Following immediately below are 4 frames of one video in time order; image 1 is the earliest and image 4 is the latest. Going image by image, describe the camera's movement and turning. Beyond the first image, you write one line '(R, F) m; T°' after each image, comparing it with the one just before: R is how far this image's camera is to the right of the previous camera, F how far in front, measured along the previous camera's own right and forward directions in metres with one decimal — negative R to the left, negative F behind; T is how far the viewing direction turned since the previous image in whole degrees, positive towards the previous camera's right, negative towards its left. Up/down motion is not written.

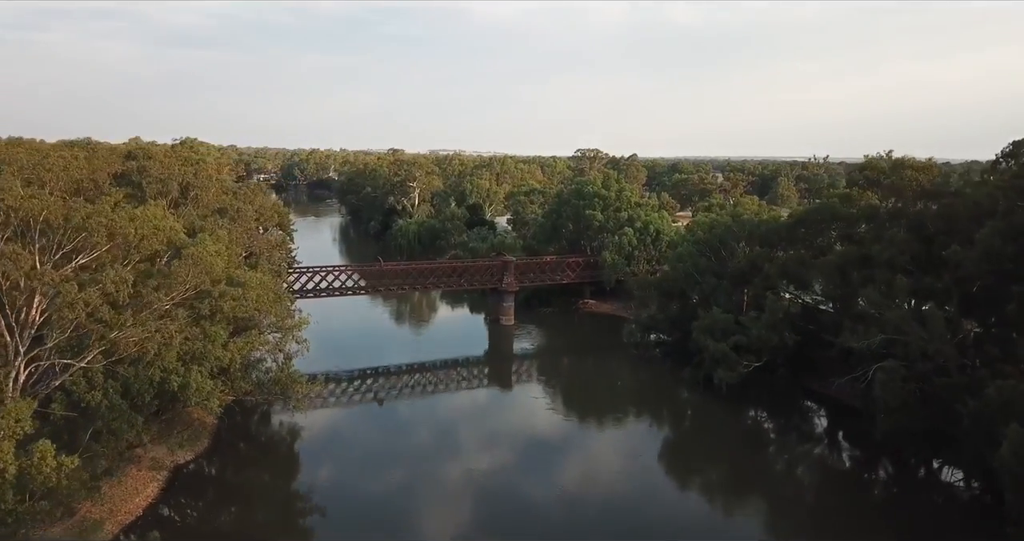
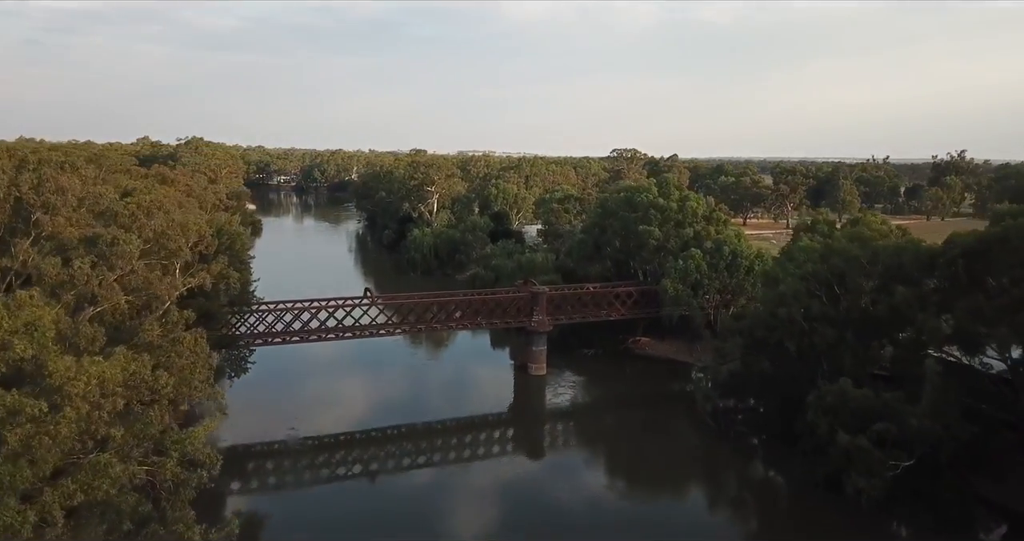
(-0.1, +7.4) m; -2°
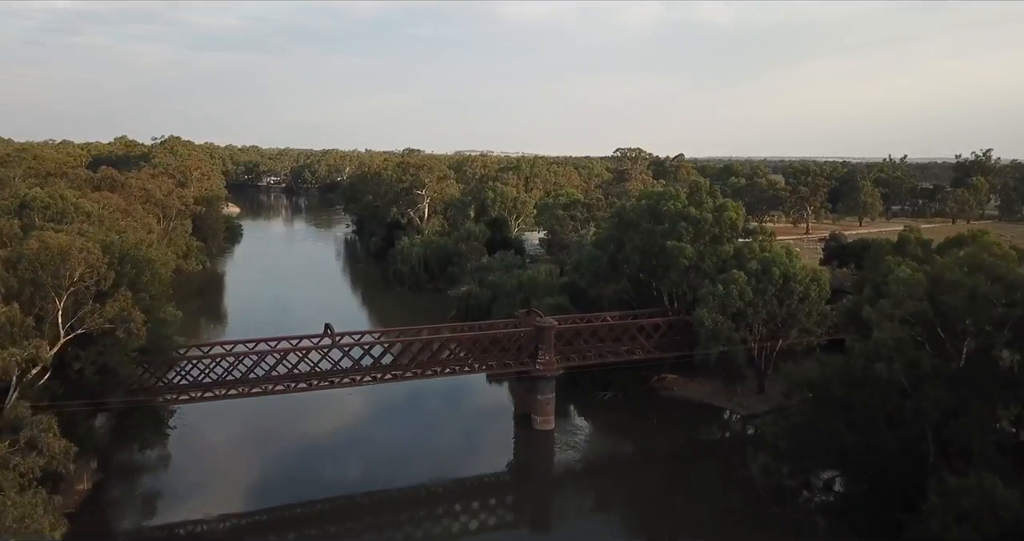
(0.0, +5.0) m; 0°
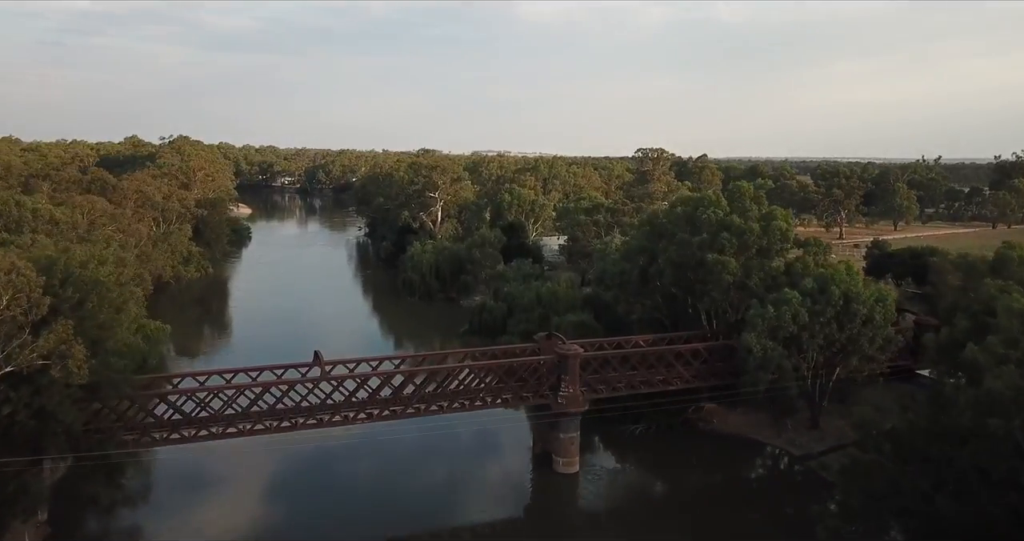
(0.0, +2.7) m; -1°
